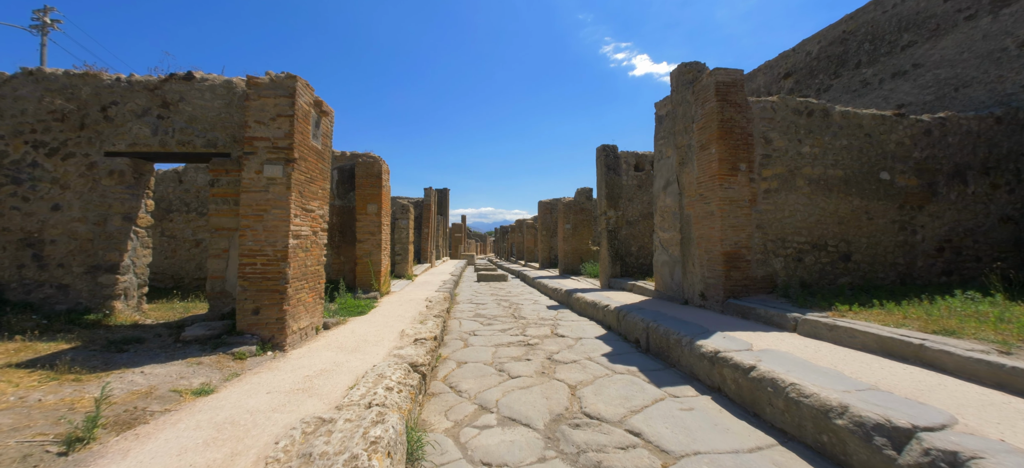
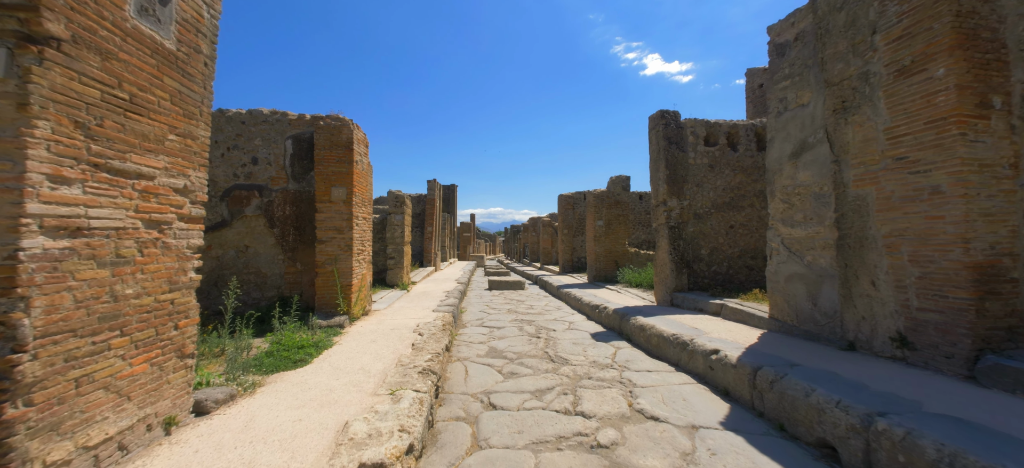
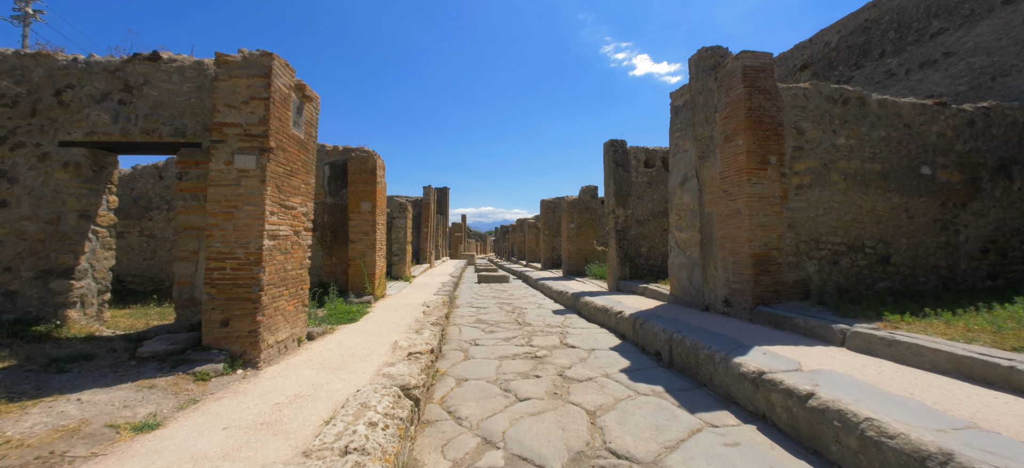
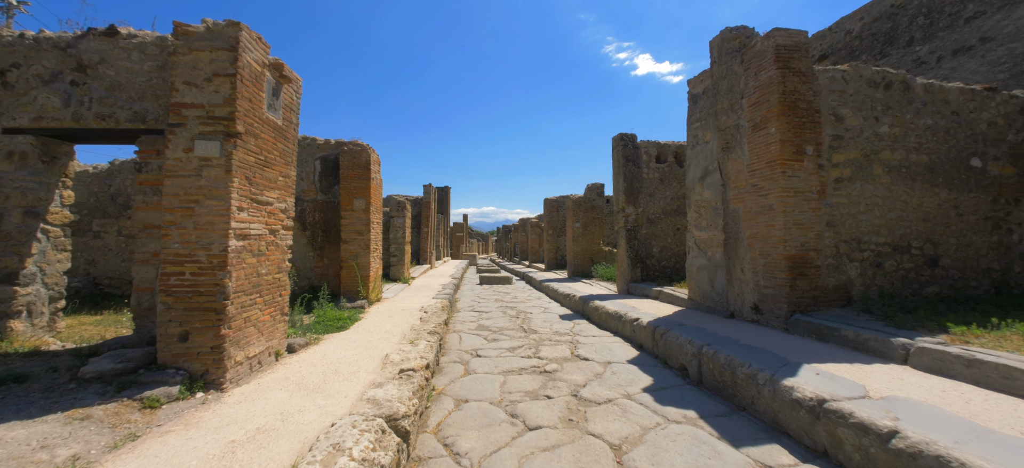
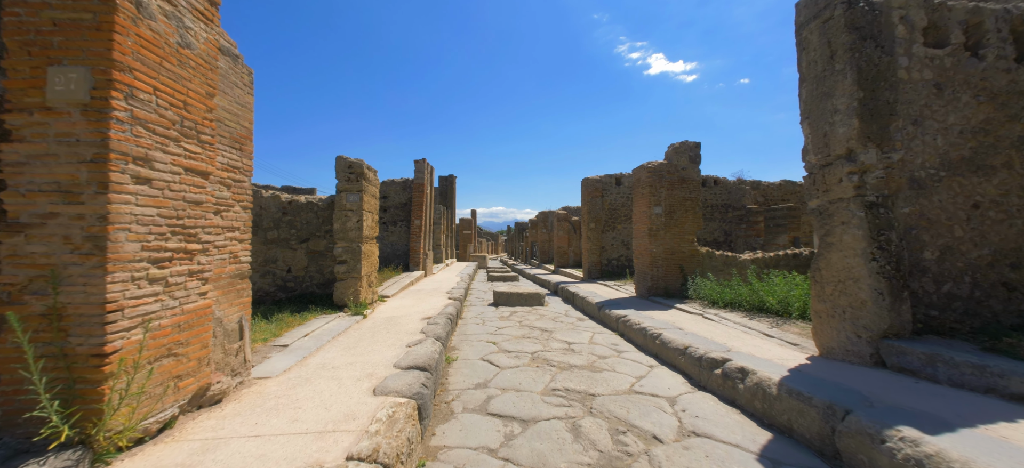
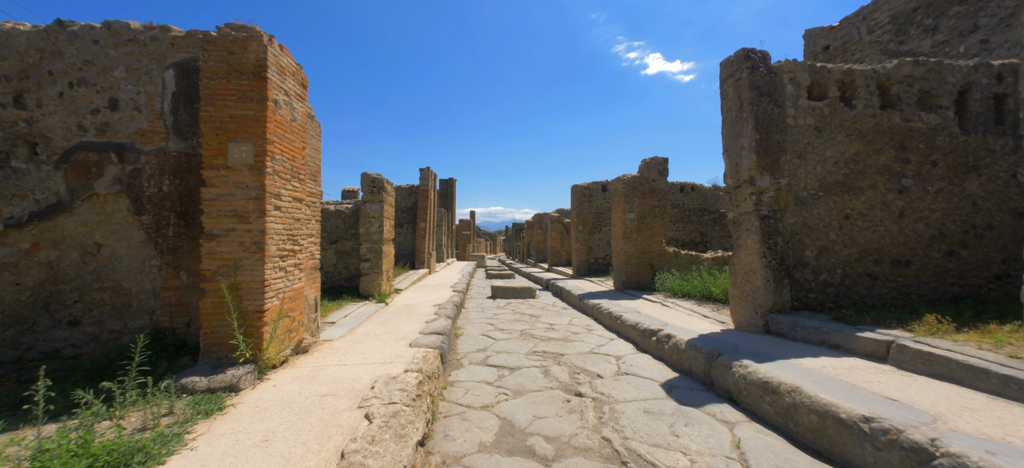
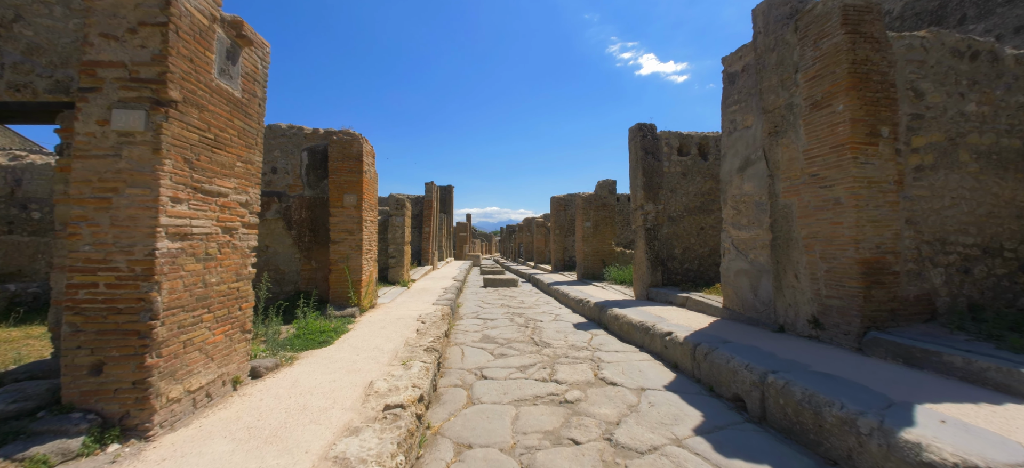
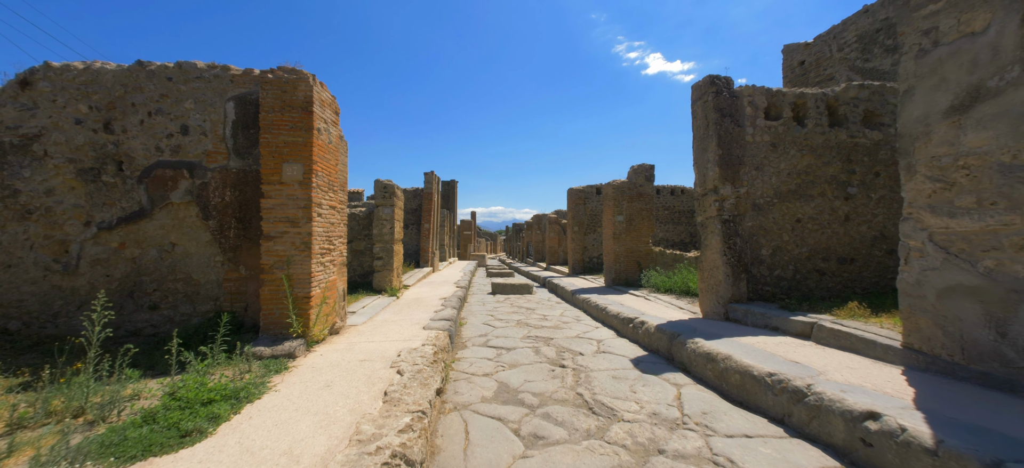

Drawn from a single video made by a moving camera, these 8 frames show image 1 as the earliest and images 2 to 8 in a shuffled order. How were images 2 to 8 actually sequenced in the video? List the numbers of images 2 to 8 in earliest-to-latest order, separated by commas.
3, 4, 7, 2, 8, 6, 5
